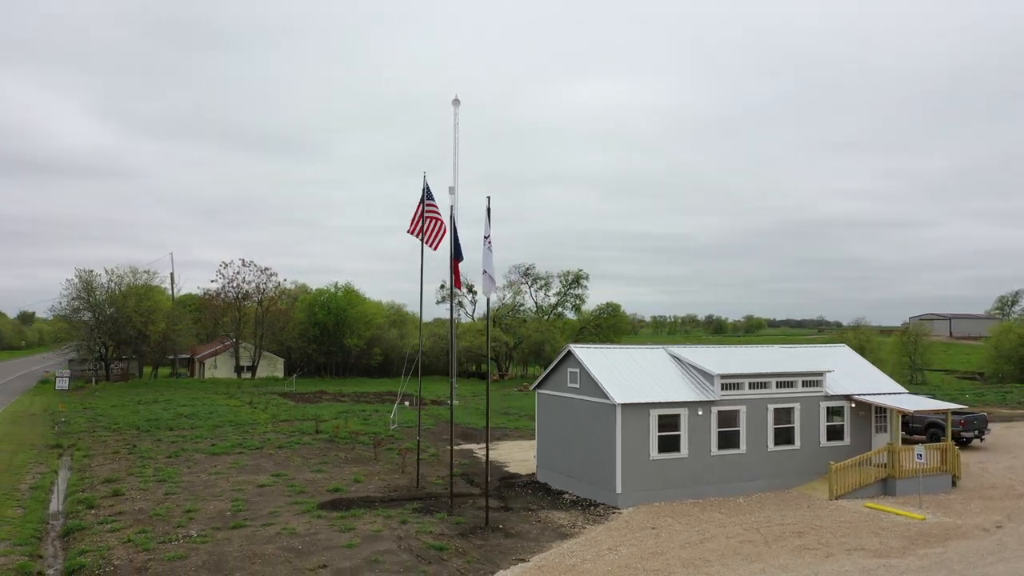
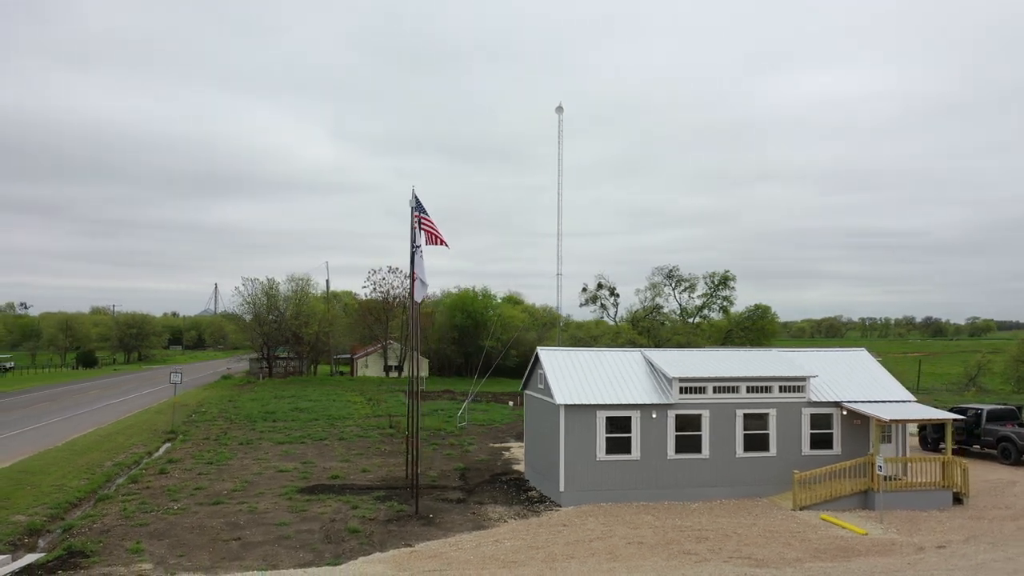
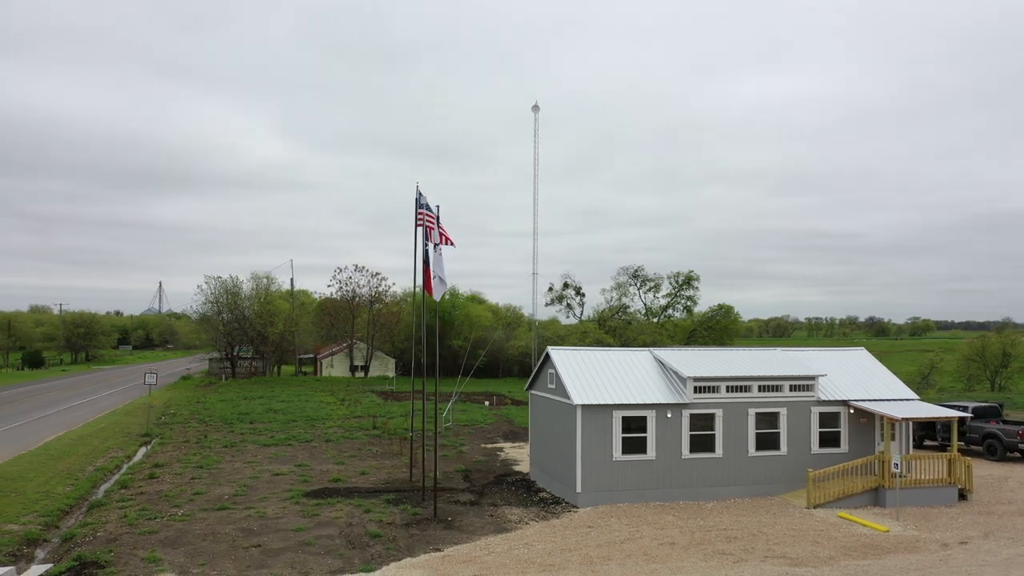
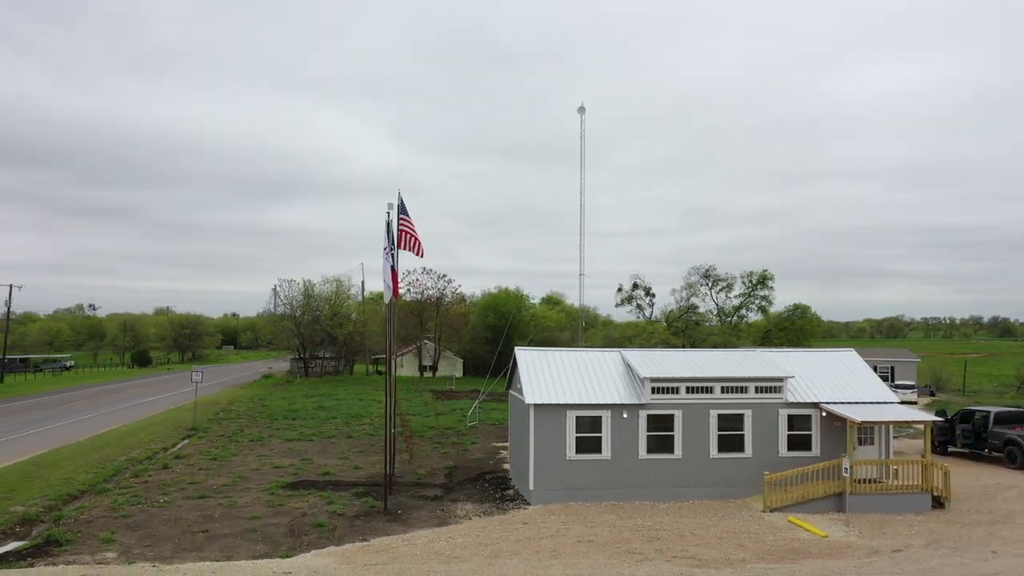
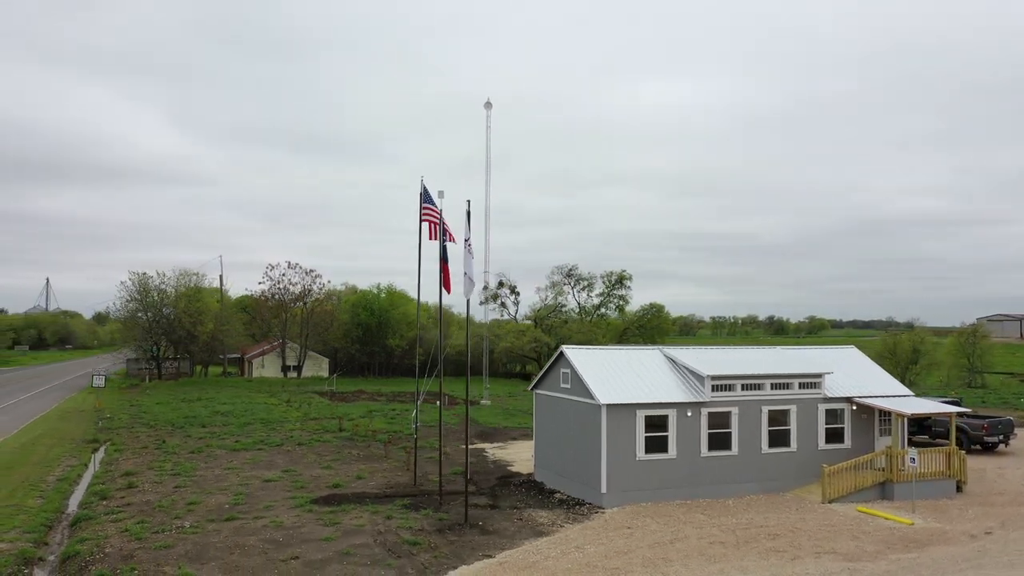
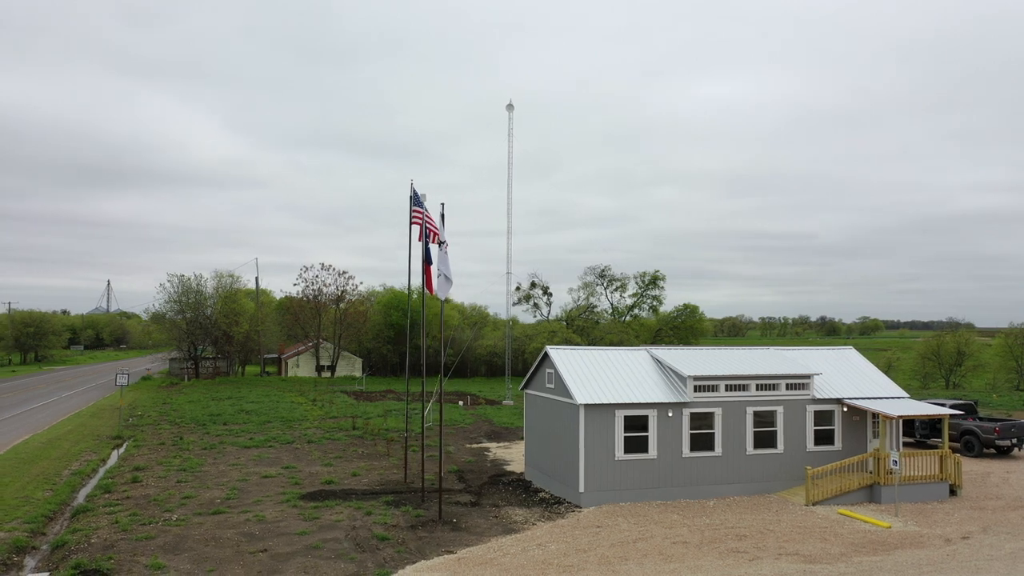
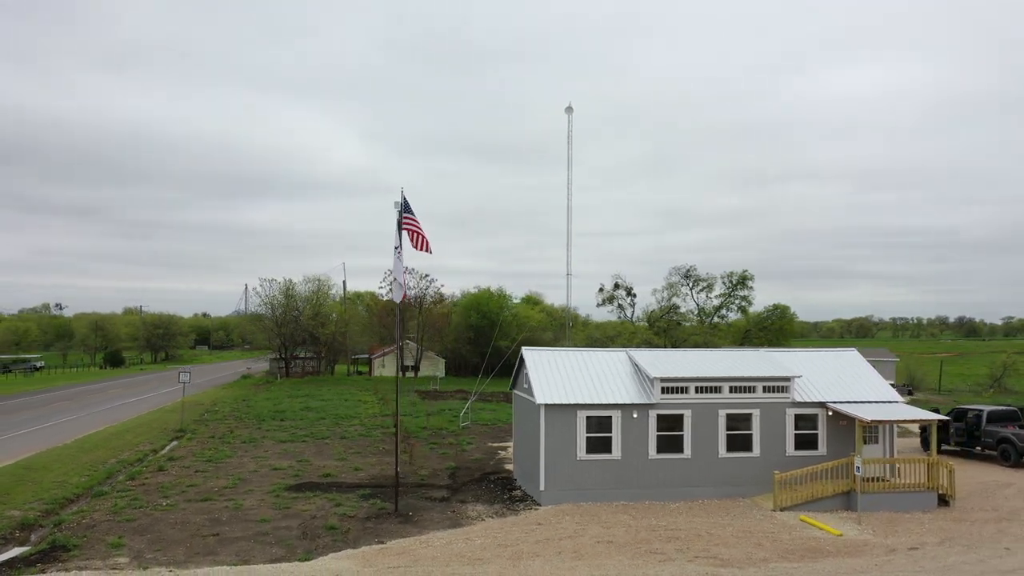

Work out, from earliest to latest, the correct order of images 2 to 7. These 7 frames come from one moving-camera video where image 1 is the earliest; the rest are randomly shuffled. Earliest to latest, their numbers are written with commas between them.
5, 6, 3, 2, 7, 4
